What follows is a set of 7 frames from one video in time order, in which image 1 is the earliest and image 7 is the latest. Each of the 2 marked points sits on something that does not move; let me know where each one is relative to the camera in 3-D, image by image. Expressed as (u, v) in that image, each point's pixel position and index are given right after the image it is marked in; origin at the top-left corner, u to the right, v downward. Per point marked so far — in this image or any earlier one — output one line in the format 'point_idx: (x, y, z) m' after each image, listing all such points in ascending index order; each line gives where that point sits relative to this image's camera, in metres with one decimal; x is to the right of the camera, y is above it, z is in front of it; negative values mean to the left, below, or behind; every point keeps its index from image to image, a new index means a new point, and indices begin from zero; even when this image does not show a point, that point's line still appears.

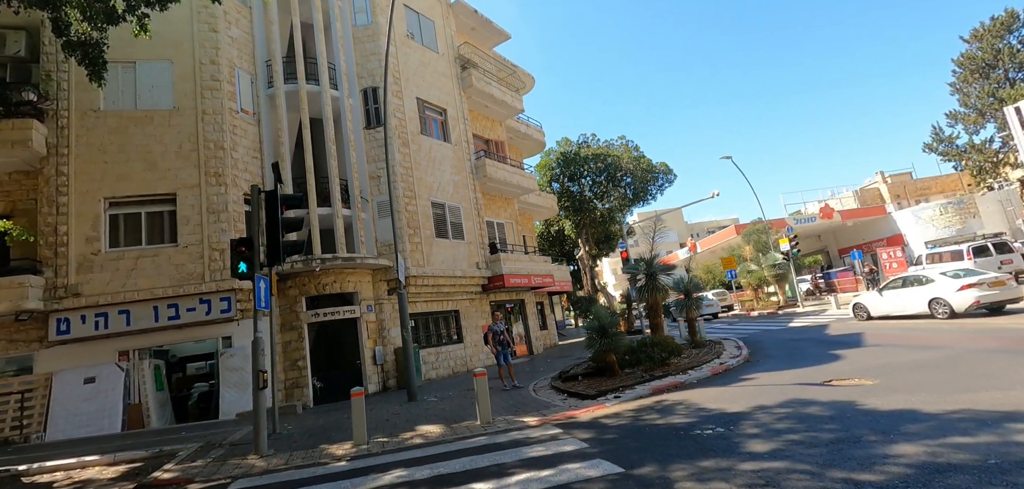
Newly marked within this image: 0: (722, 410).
0: (+2.7, -2.2, +6.3) m
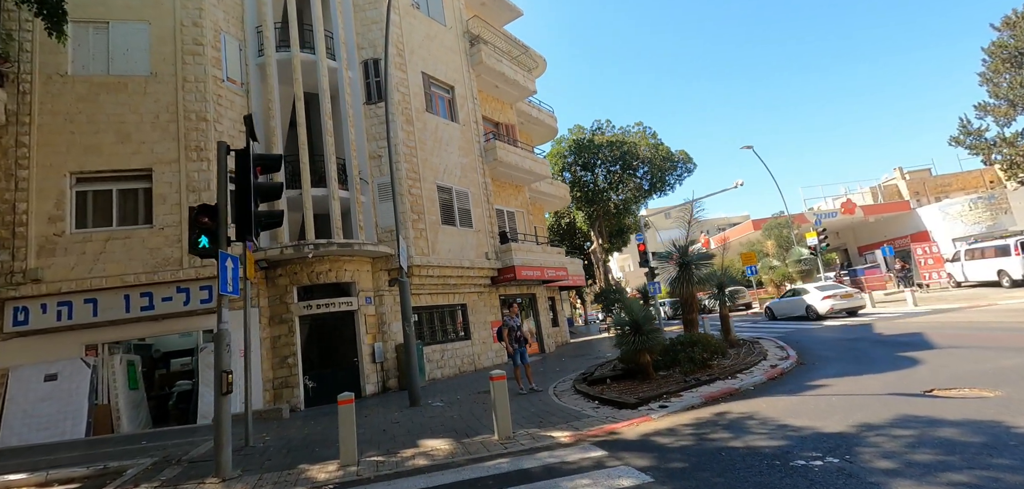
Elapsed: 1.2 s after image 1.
0: (+3.0, -1.9, +4.9) m
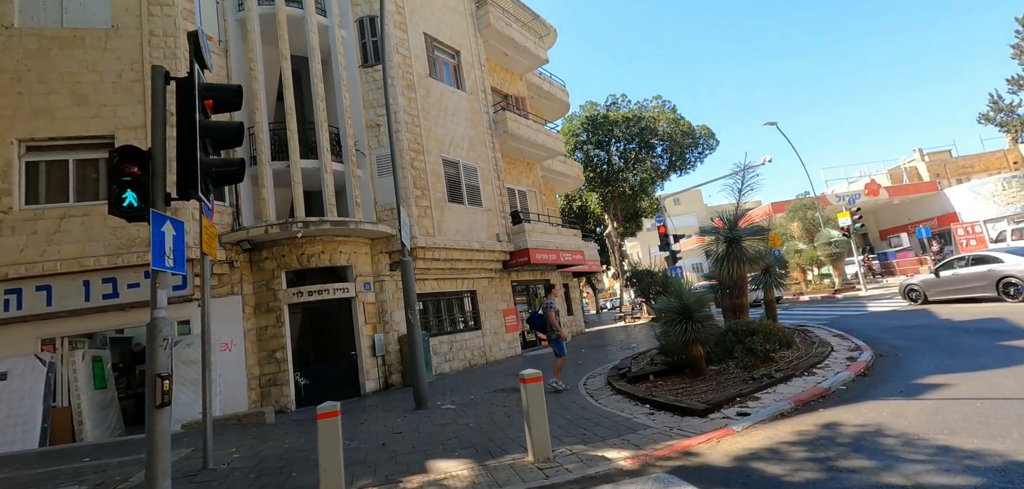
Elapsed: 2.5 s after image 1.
0: (+3.4, -1.5, +3.4) m
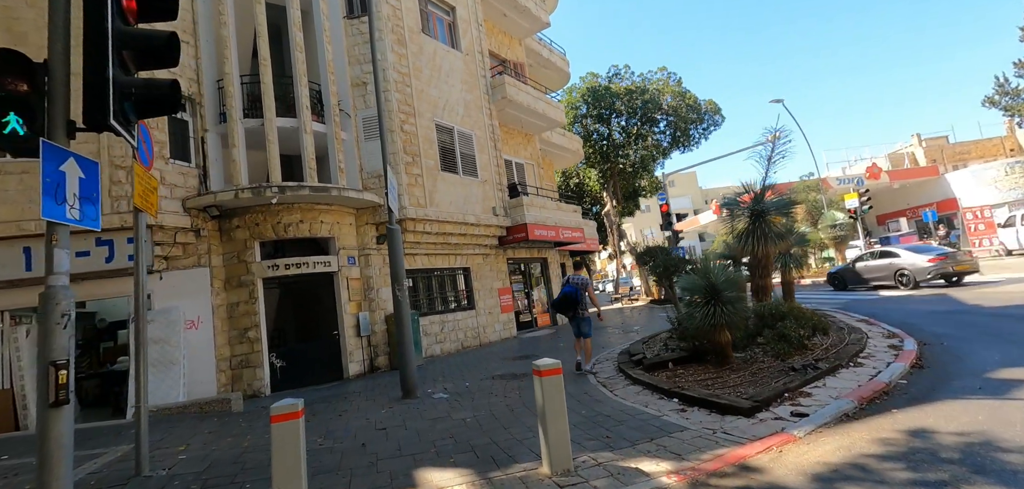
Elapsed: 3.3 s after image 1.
0: (+3.5, -1.2, +2.5) m
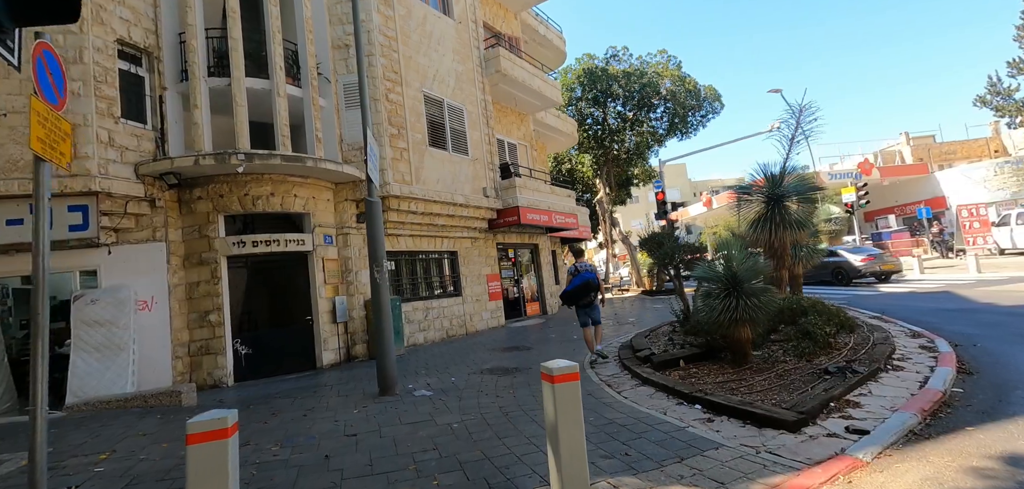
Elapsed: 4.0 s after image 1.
0: (+3.5, -1.2, +1.8) m
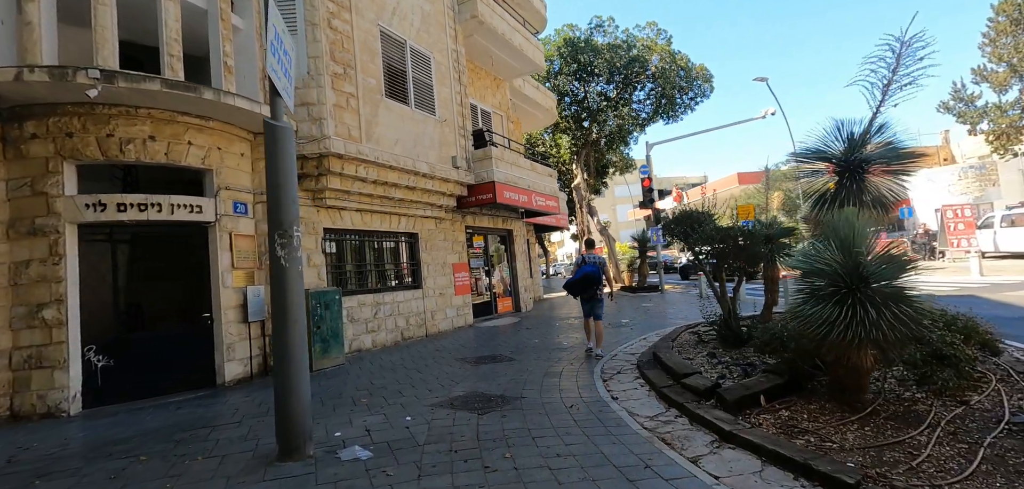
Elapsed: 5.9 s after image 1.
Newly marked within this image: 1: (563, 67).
0: (+3.8, -1.1, -0.2) m
1: (+2.1, +7.2, +19.9) m
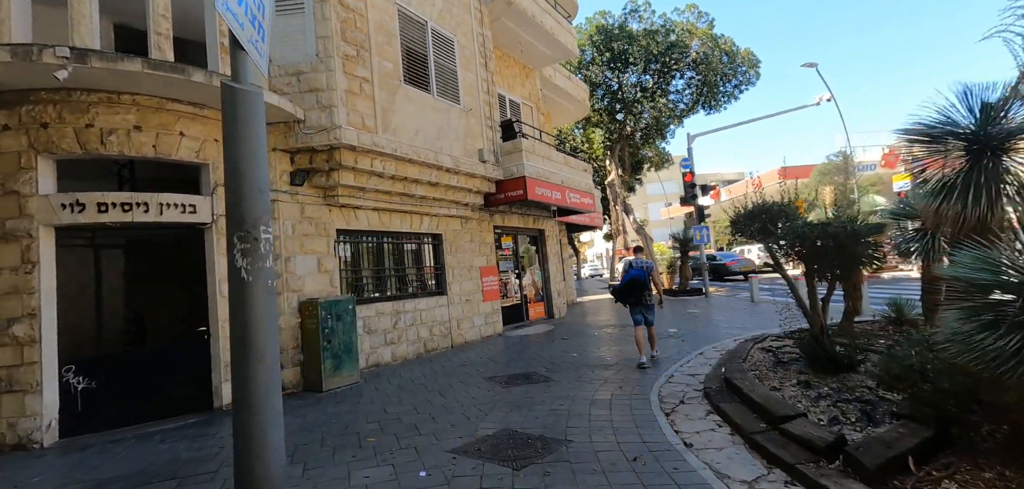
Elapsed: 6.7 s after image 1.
0: (+3.9, -1.1, -1.4) m
1: (+3.3, +7.2, +18.7) m
